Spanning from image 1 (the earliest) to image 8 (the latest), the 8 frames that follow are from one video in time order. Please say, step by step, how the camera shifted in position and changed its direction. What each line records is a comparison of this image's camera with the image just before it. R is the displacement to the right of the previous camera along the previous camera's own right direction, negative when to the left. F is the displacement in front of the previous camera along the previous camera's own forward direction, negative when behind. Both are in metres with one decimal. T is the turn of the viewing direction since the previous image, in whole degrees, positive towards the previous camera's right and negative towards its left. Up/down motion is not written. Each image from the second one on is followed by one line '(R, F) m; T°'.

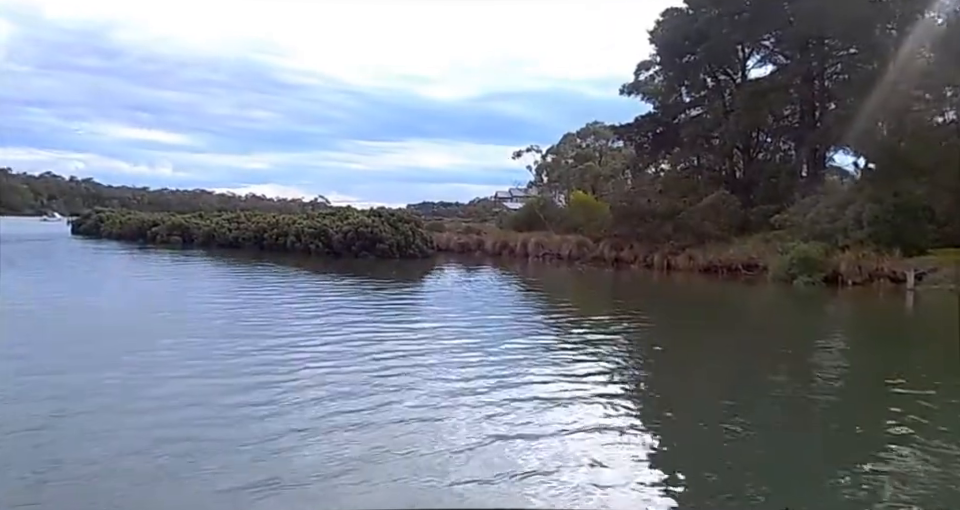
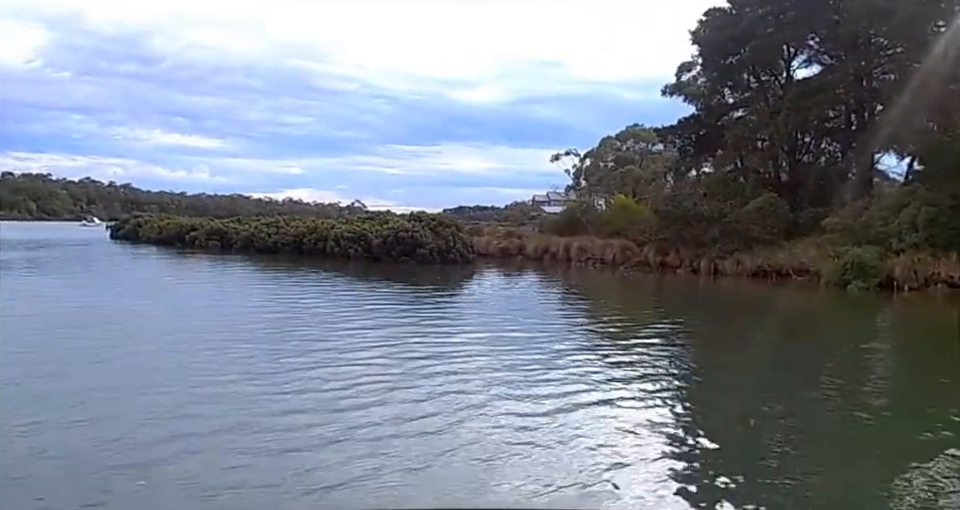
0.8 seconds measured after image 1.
(-0.4, +0.4) m; -2°
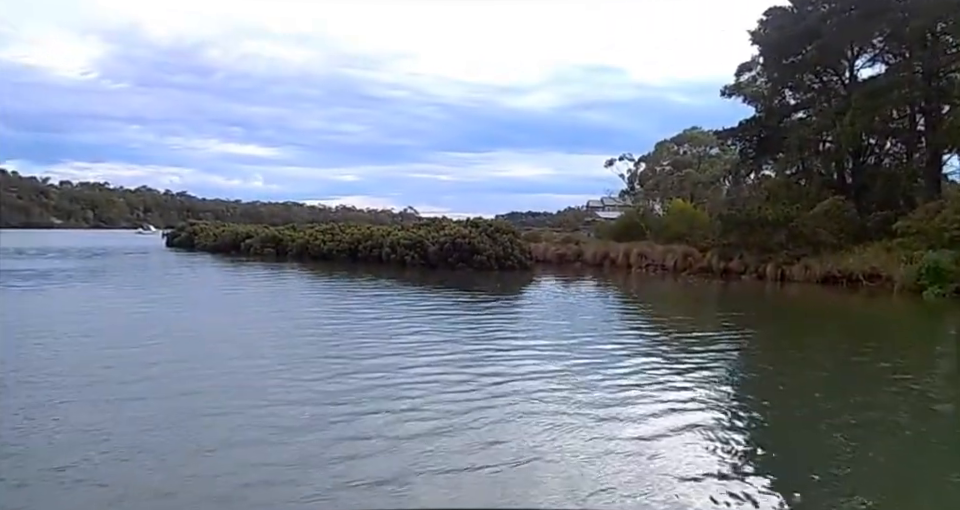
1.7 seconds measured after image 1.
(-0.6, +0.3) m; -3°
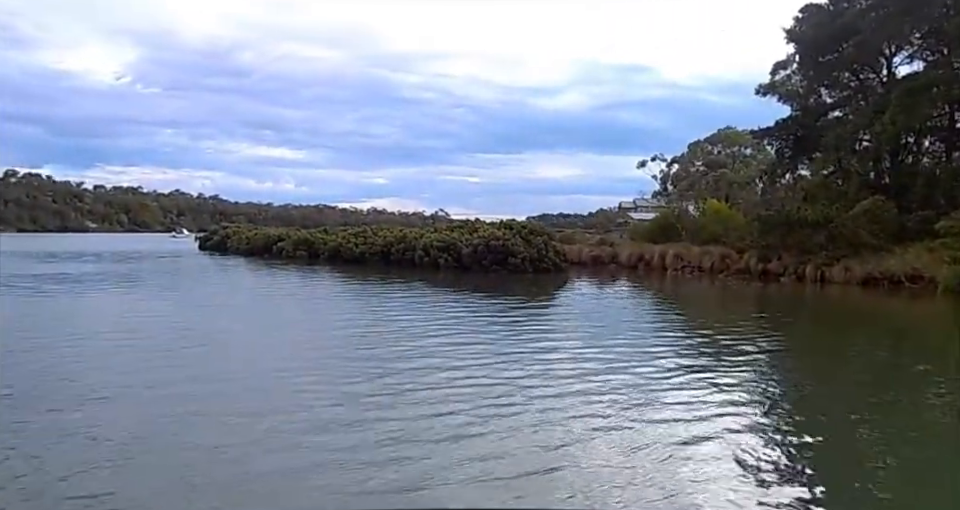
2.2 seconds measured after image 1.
(-0.3, +0.1) m; -2°
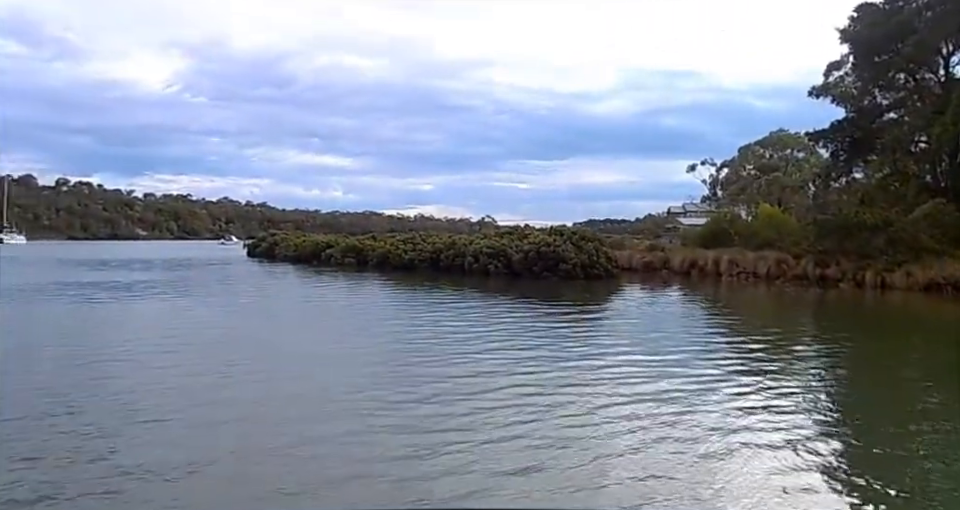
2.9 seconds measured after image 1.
(-0.5, +0.1) m; -2°
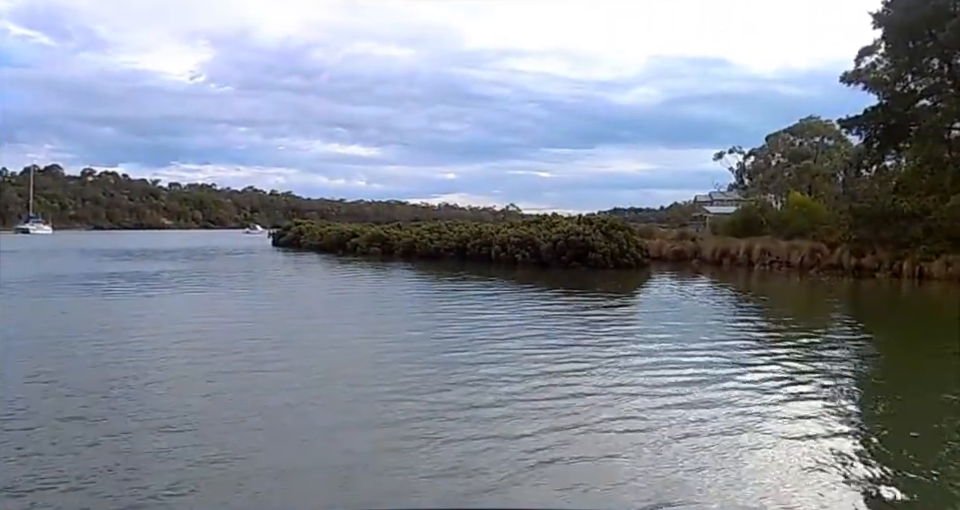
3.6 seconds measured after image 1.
(-0.3, +0.2) m; -1°
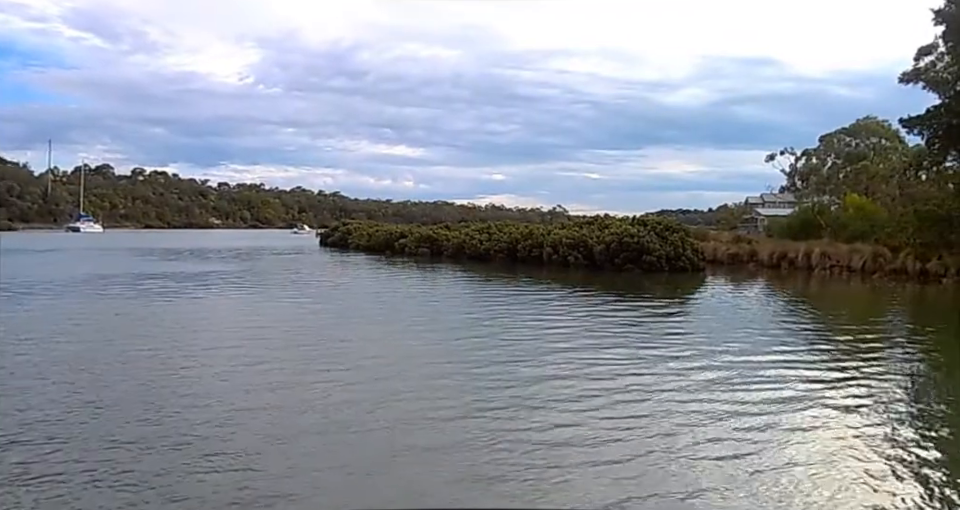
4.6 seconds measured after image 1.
(-0.5, +0.2) m; -2°
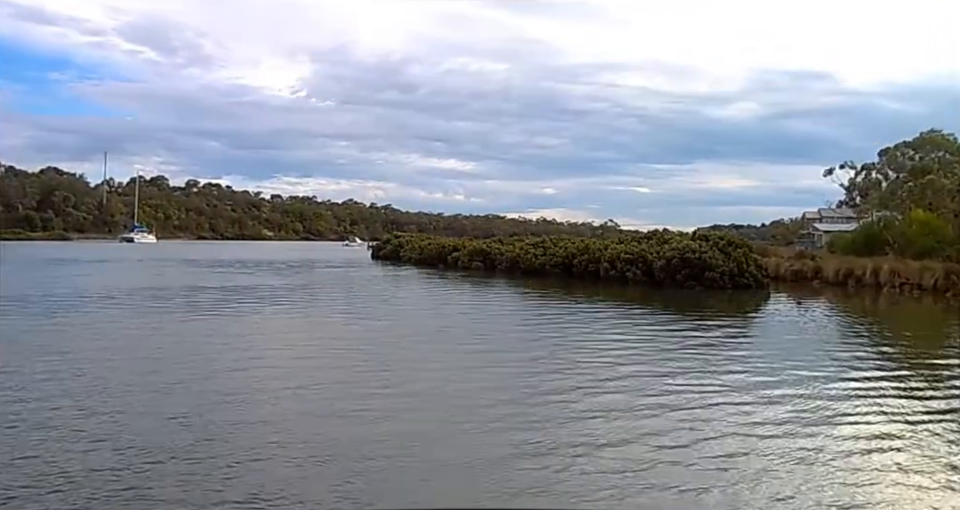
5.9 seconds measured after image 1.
(-0.6, +0.2) m; -2°
